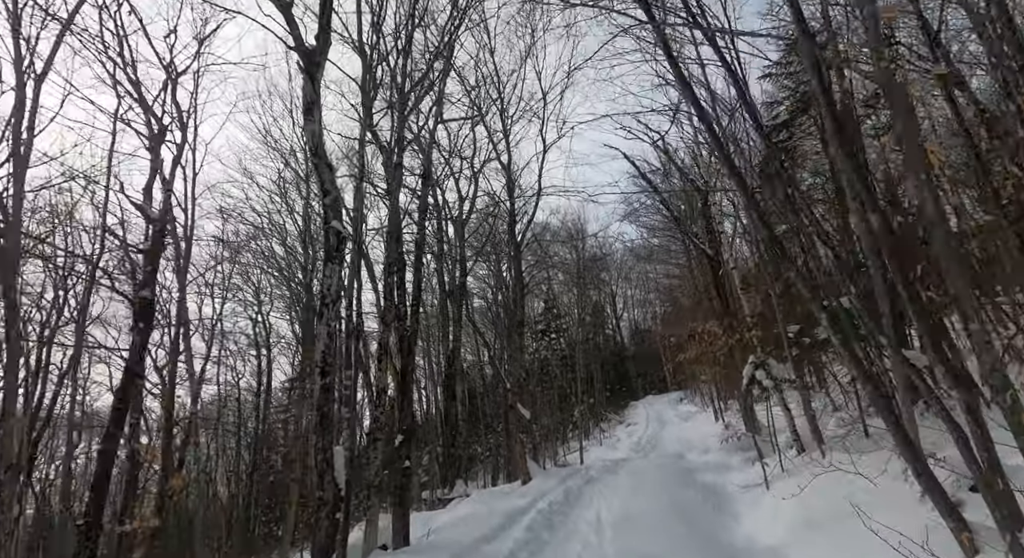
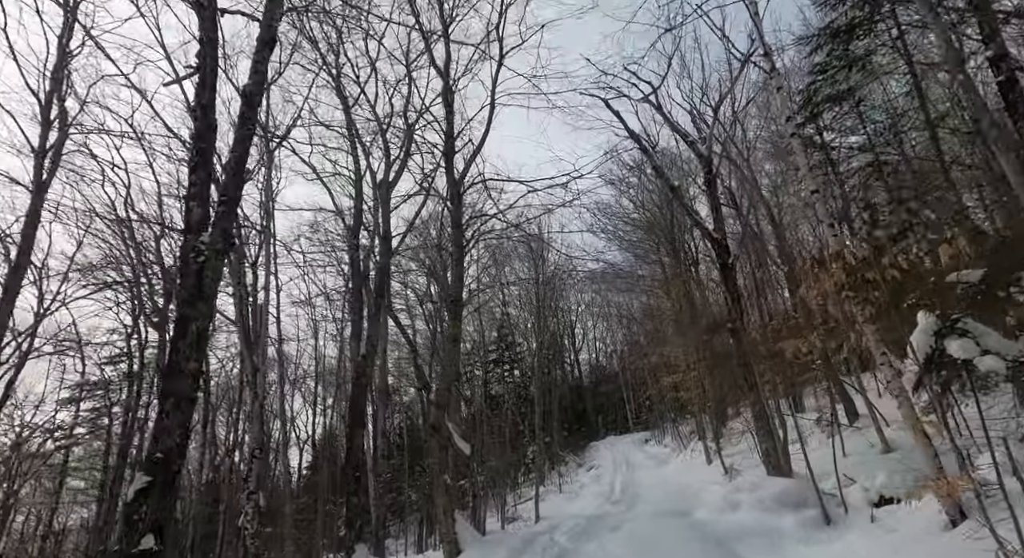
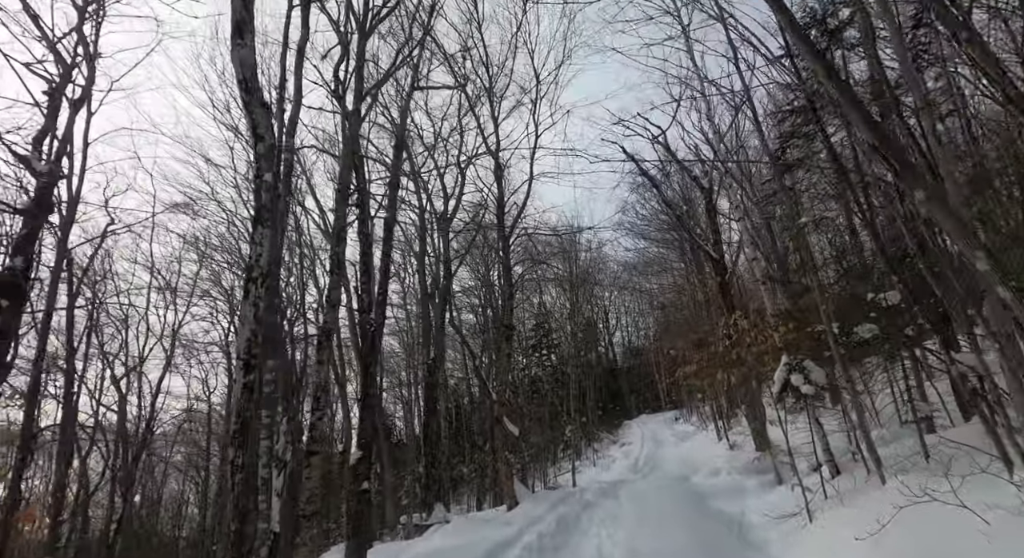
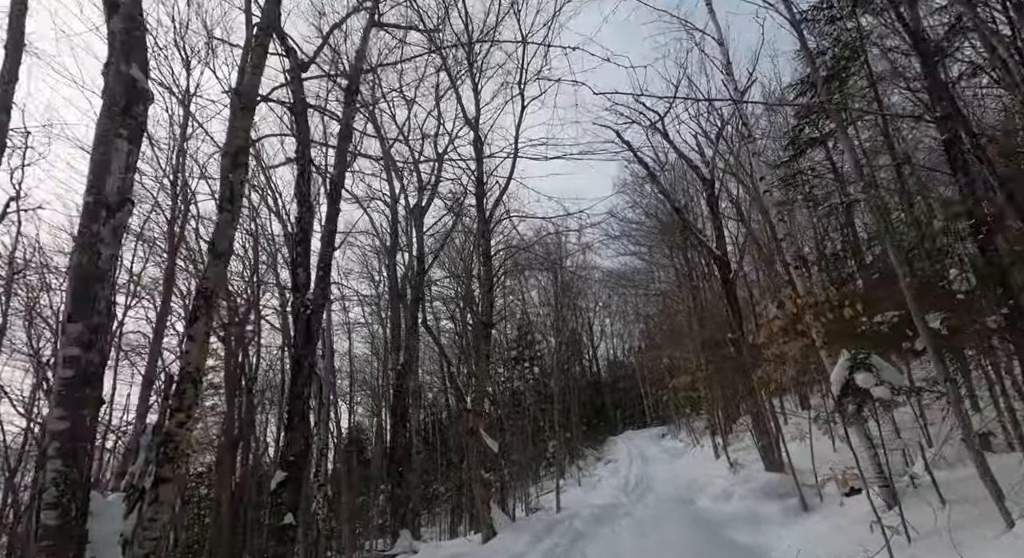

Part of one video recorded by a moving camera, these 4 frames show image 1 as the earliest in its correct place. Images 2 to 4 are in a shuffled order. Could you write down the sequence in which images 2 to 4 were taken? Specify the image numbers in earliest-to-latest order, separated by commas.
3, 4, 2
